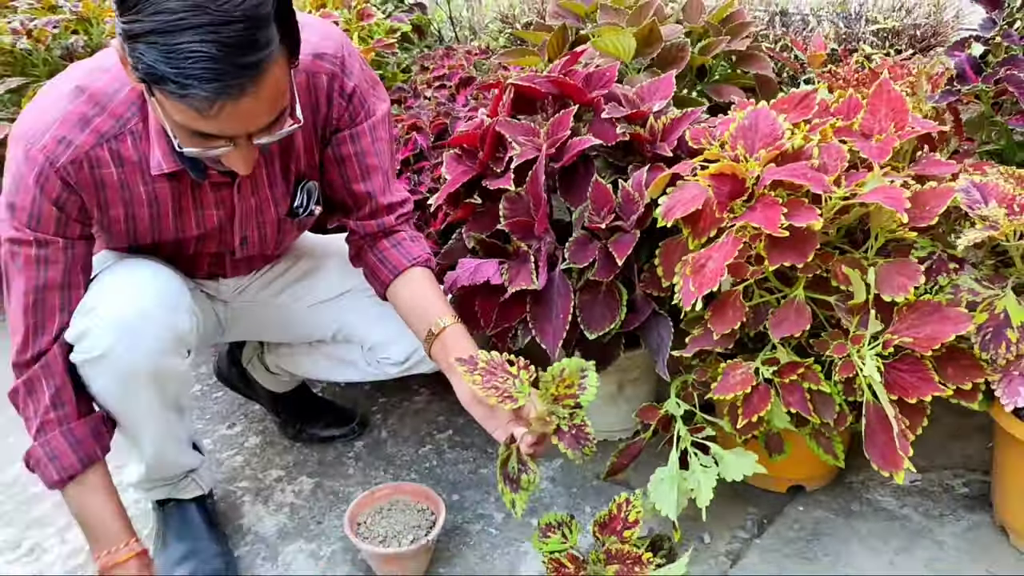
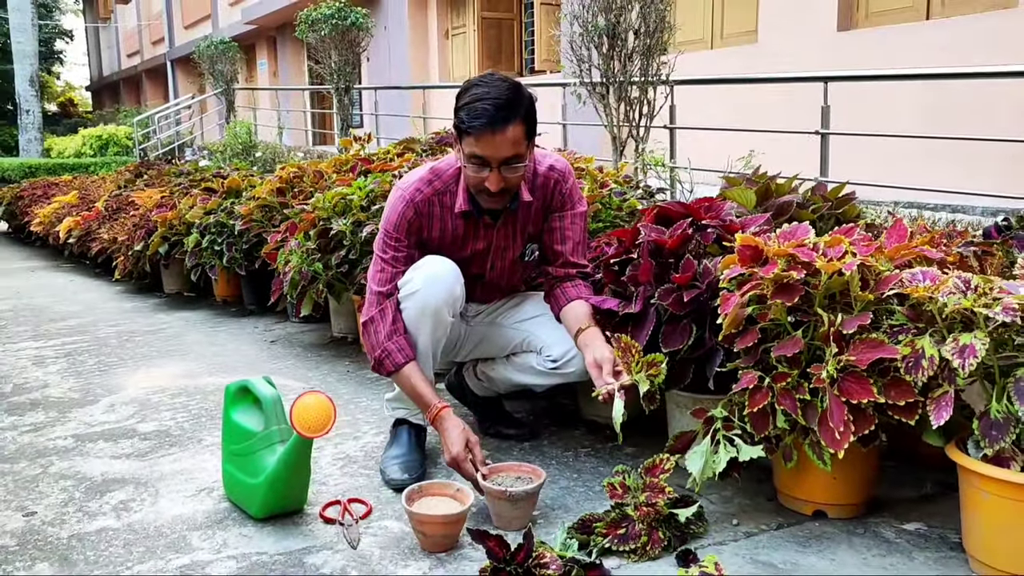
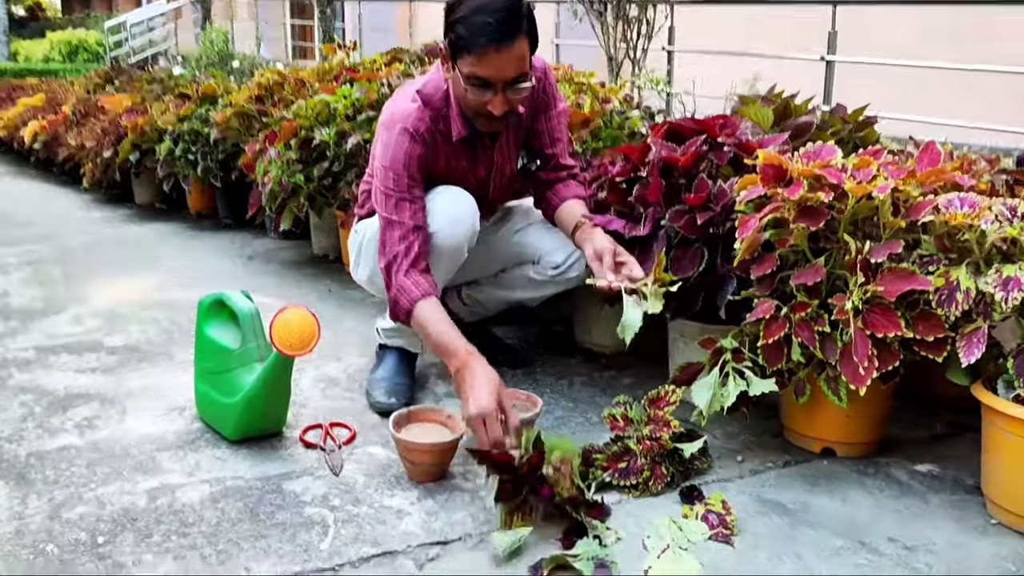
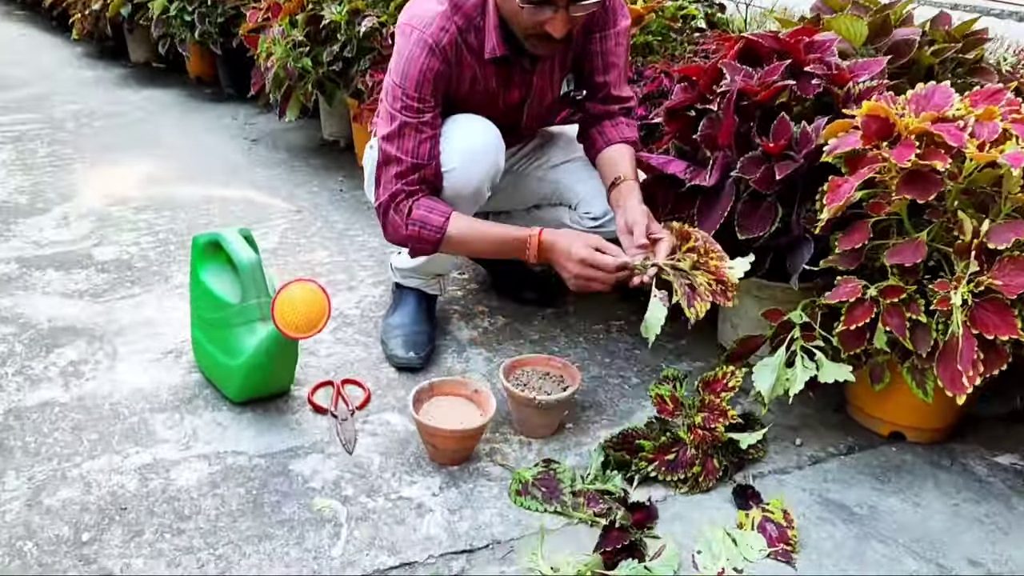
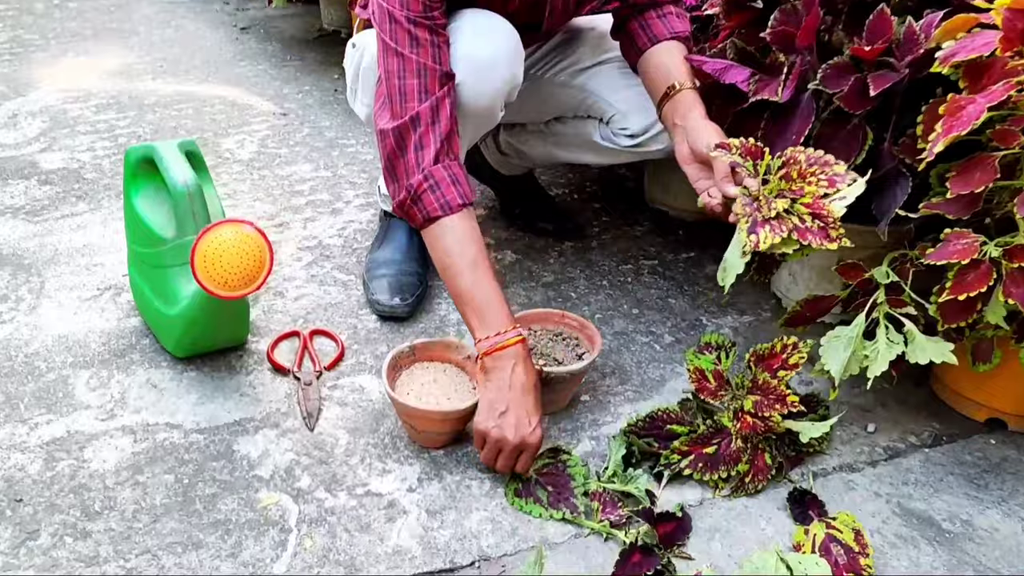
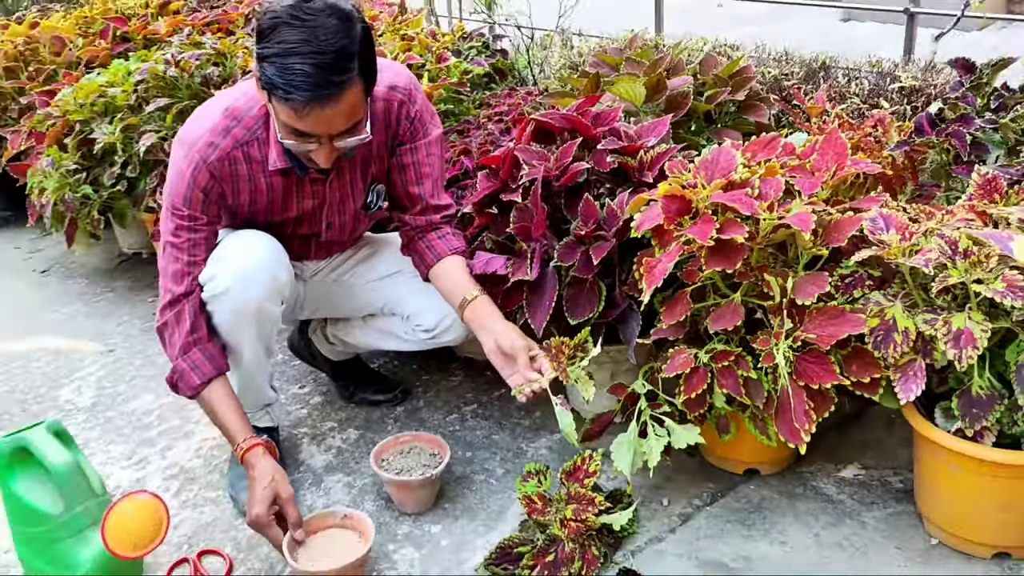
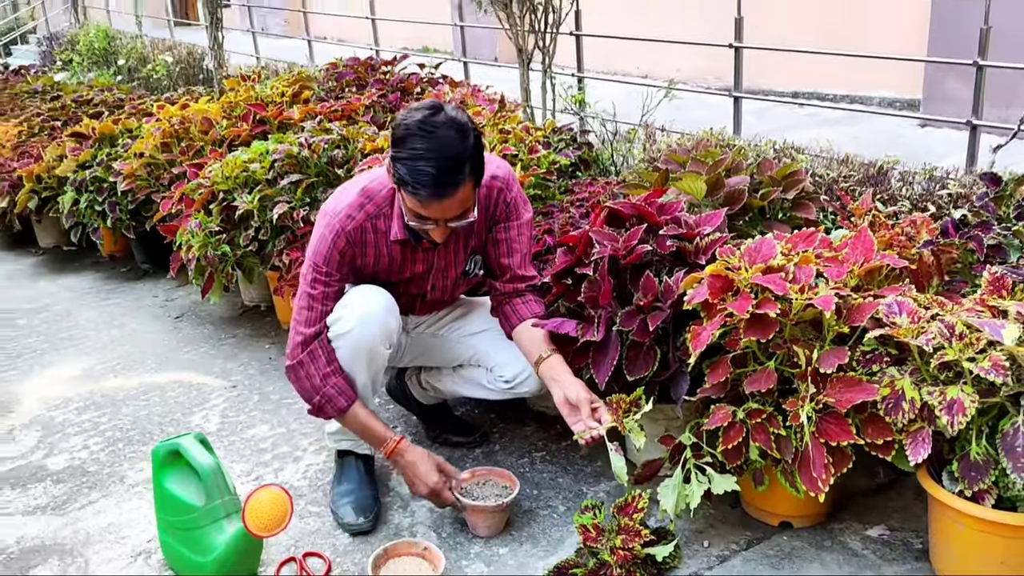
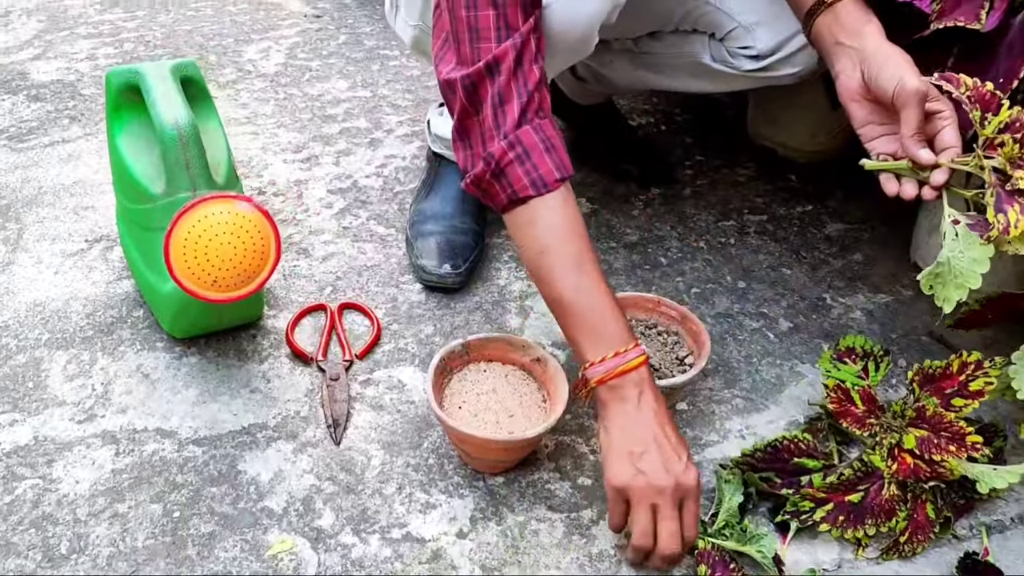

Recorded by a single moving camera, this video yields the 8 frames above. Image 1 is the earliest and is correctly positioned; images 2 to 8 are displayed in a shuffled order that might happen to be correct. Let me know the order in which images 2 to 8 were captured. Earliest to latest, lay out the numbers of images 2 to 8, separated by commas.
6, 7, 2, 3, 4, 5, 8
